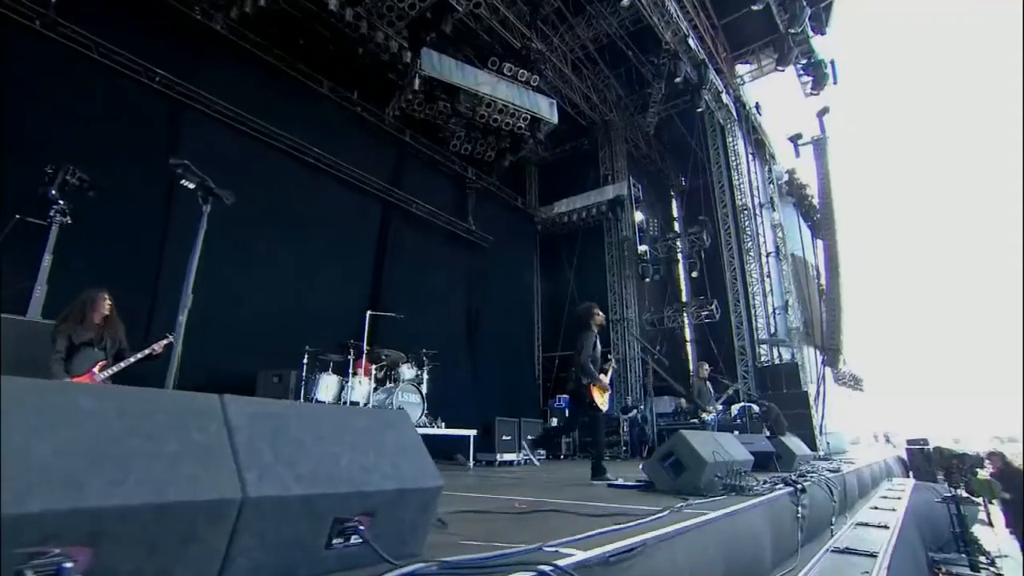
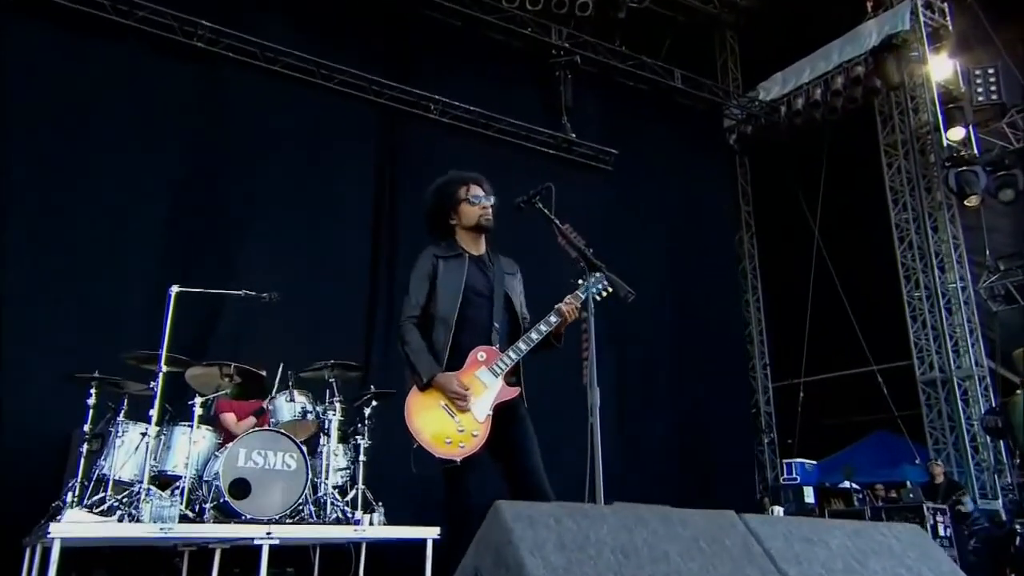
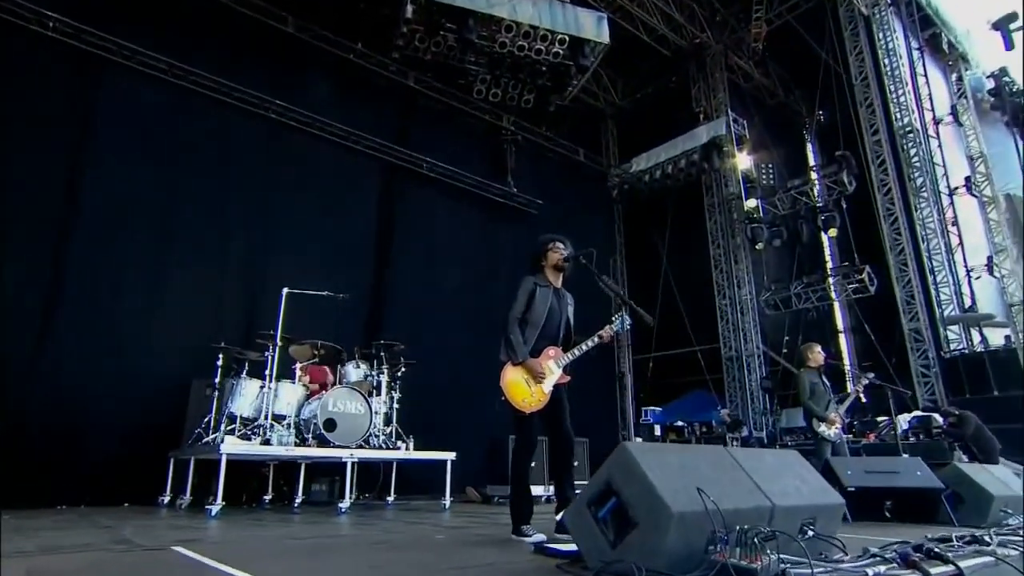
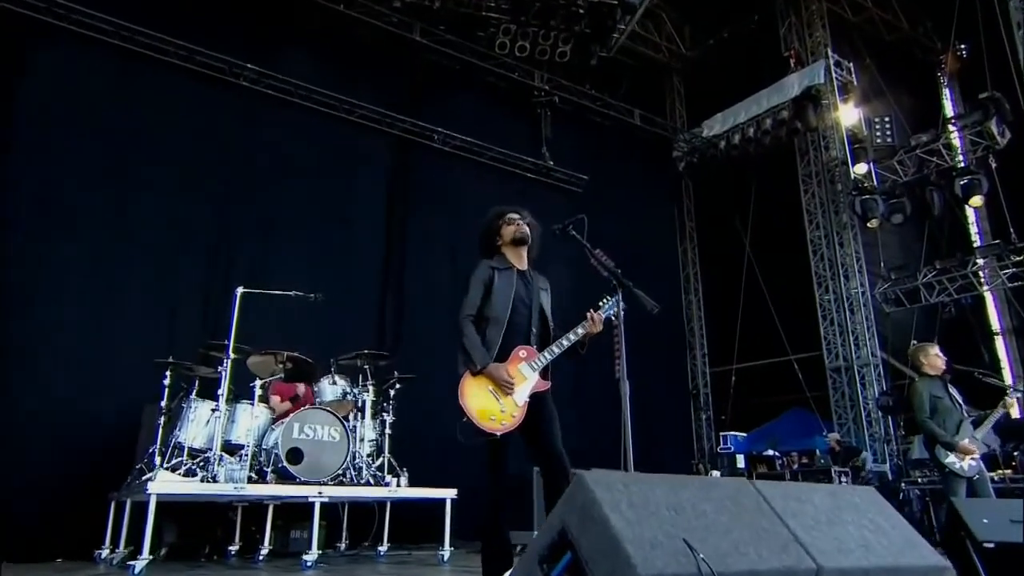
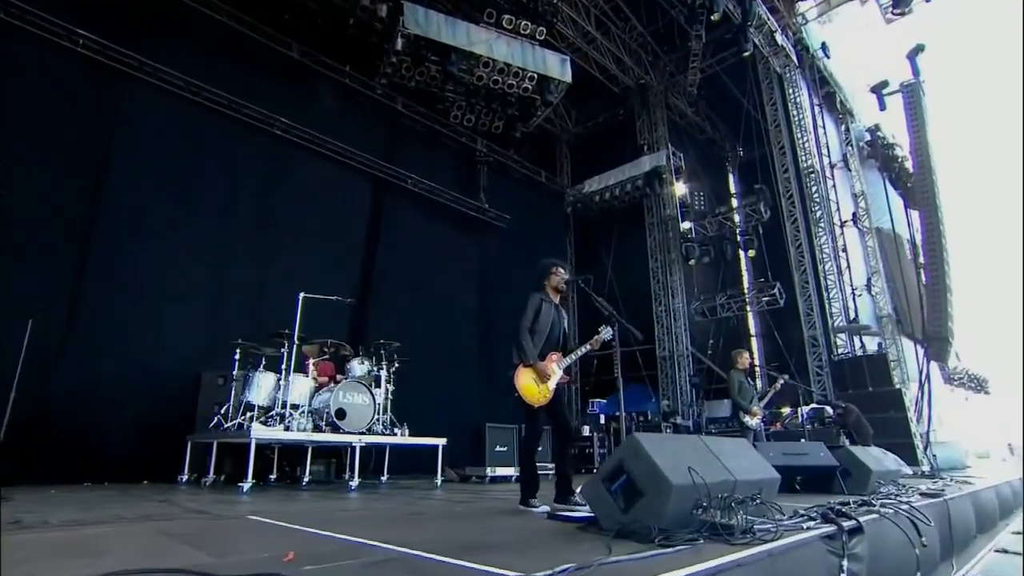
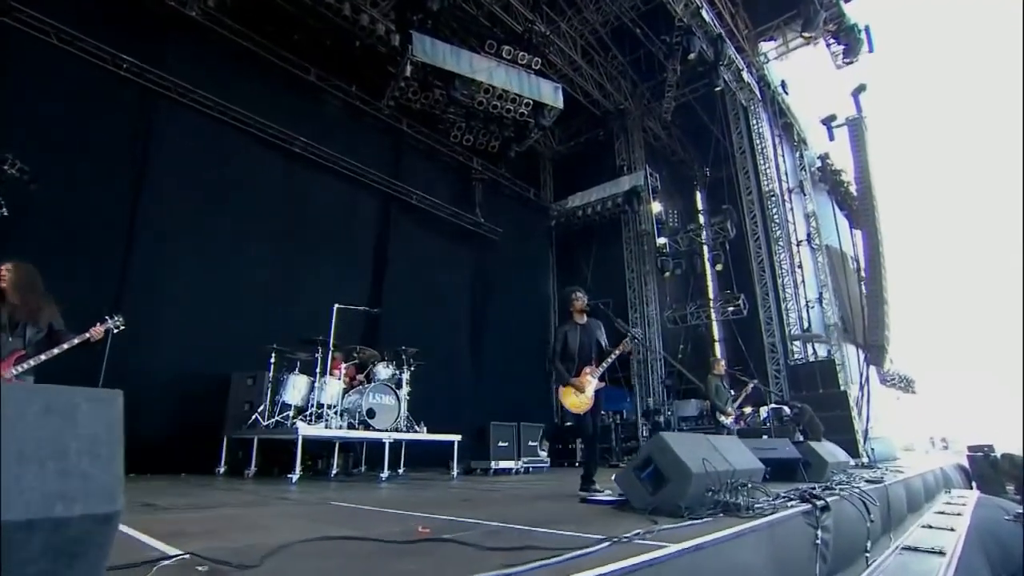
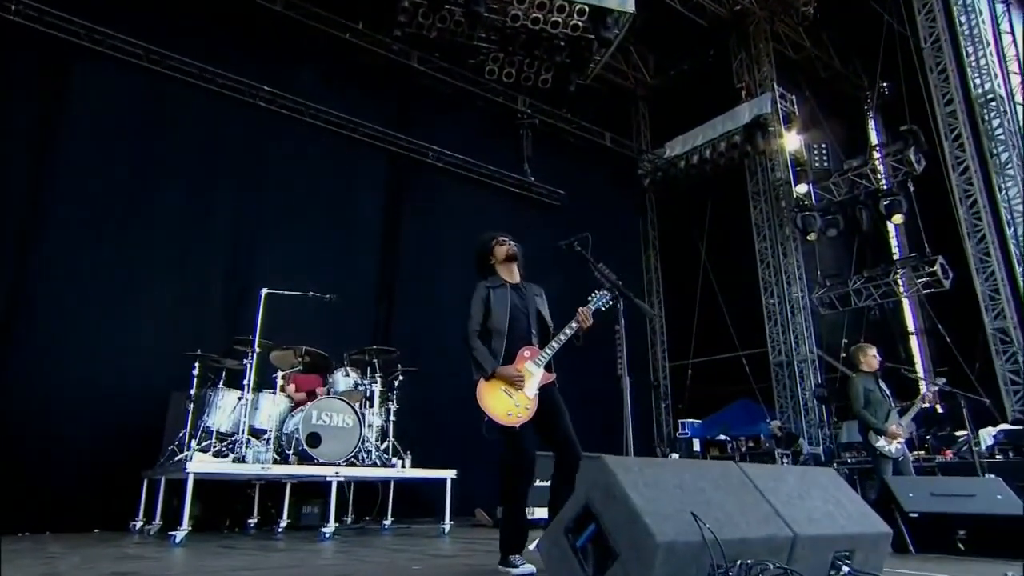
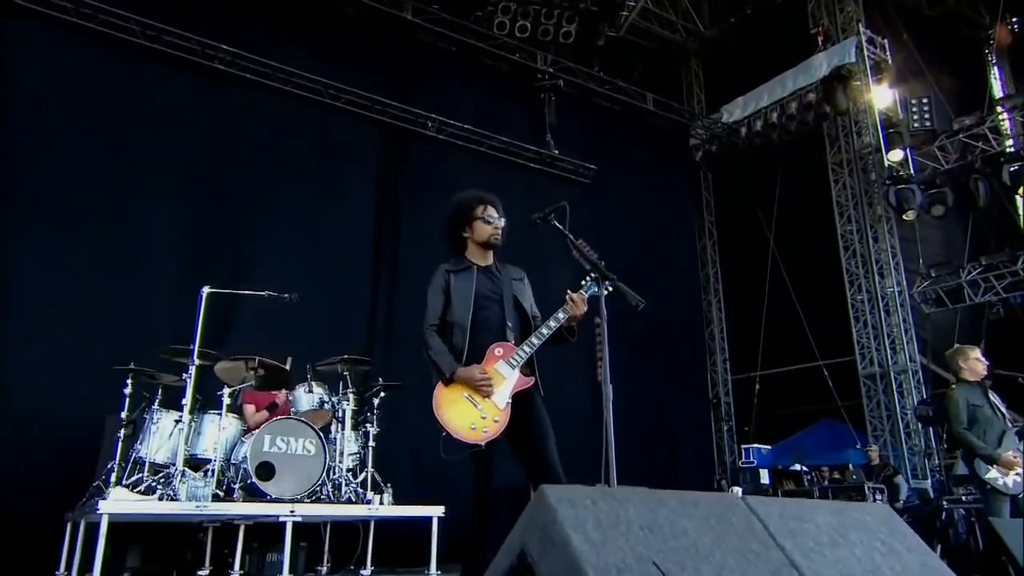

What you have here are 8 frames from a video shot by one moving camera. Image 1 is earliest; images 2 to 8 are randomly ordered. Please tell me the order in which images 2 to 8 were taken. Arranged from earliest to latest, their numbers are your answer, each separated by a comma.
6, 5, 3, 7, 4, 8, 2
